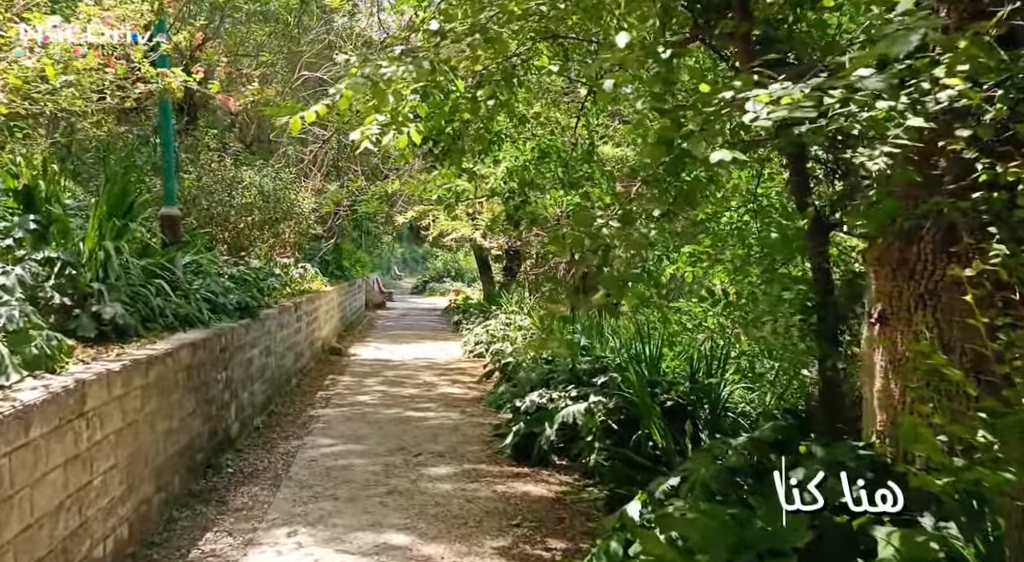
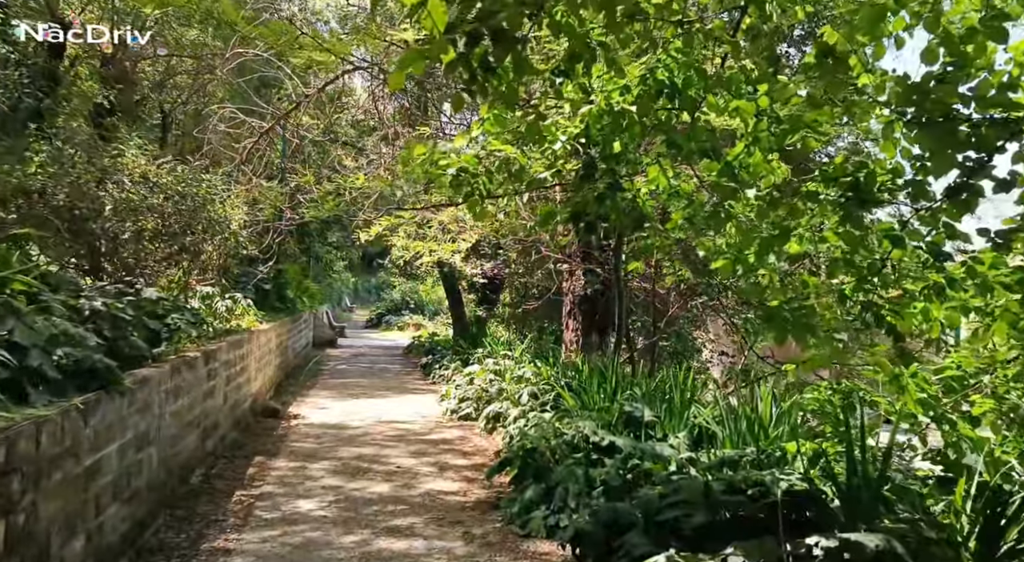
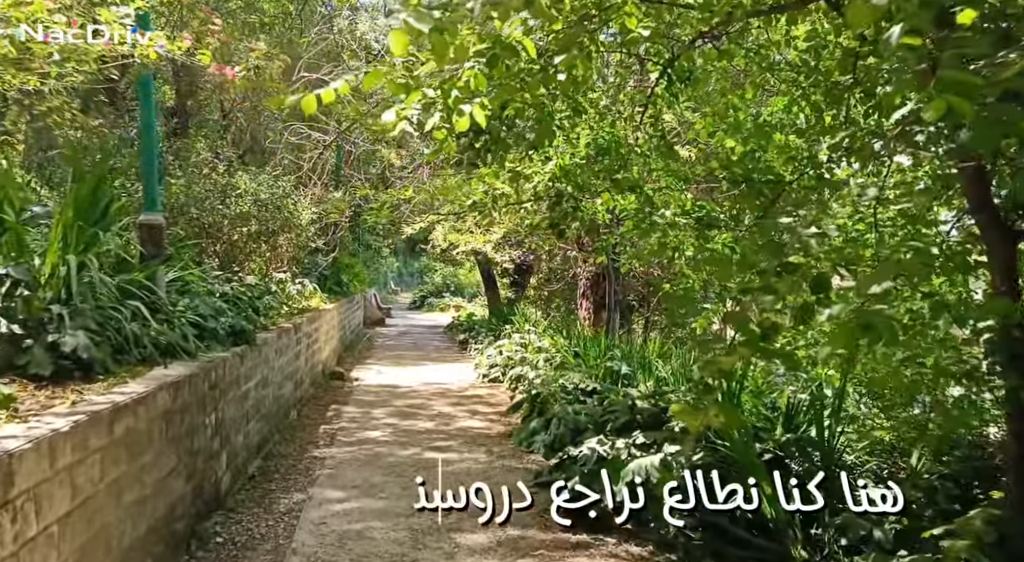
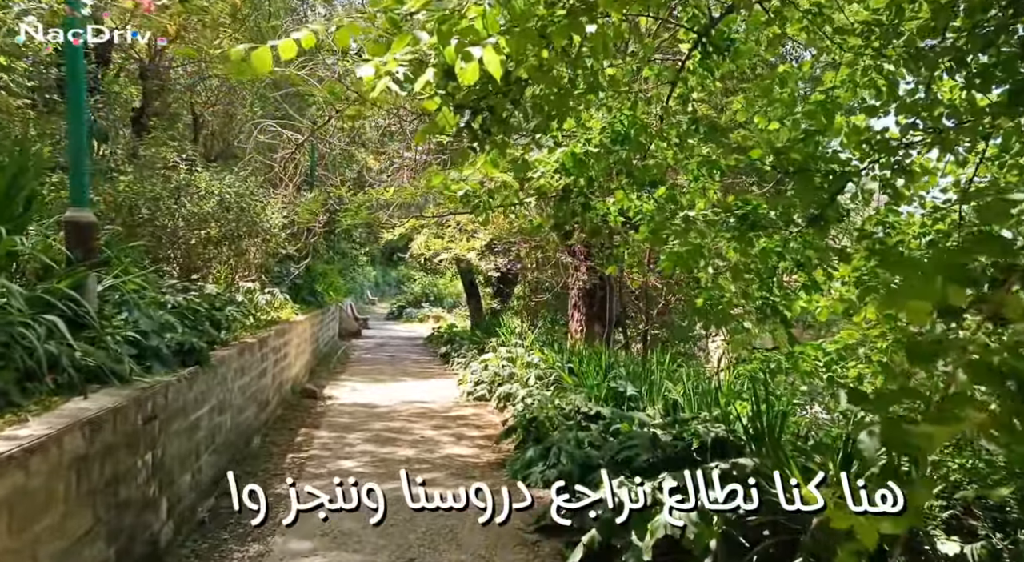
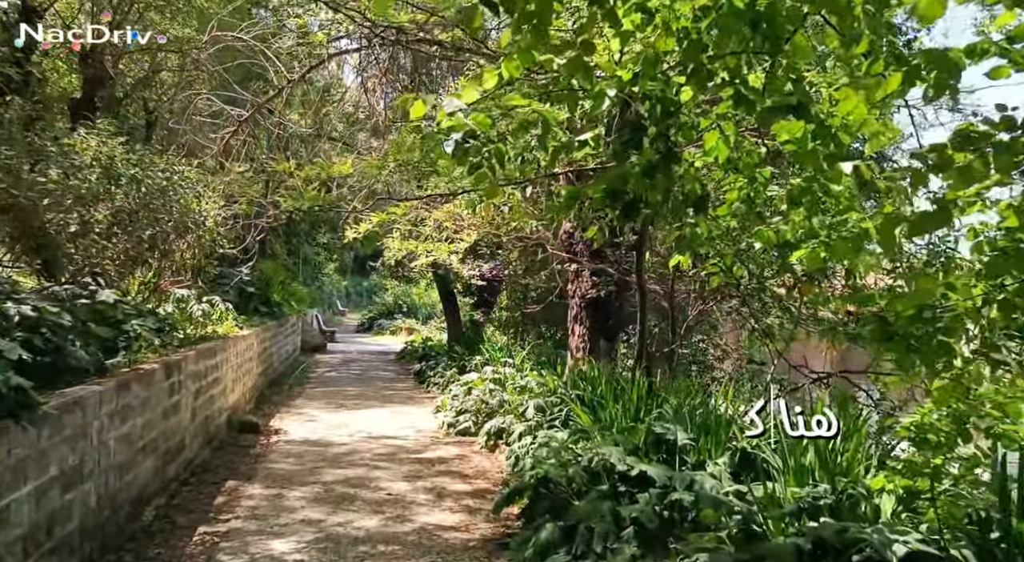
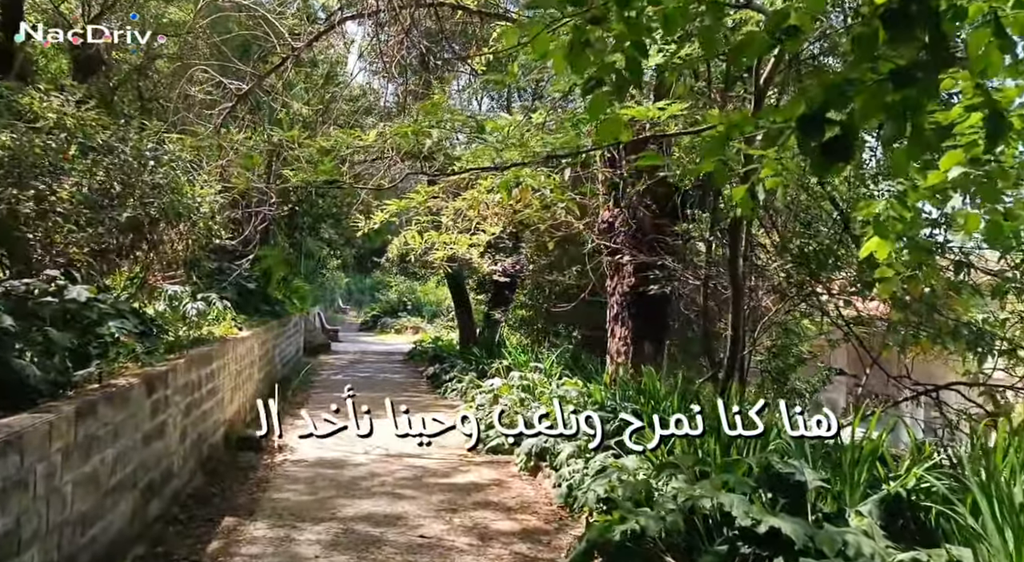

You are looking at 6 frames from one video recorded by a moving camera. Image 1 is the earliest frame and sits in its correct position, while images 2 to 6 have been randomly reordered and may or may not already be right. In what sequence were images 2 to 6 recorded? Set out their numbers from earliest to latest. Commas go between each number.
3, 4, 2, 5, 6
